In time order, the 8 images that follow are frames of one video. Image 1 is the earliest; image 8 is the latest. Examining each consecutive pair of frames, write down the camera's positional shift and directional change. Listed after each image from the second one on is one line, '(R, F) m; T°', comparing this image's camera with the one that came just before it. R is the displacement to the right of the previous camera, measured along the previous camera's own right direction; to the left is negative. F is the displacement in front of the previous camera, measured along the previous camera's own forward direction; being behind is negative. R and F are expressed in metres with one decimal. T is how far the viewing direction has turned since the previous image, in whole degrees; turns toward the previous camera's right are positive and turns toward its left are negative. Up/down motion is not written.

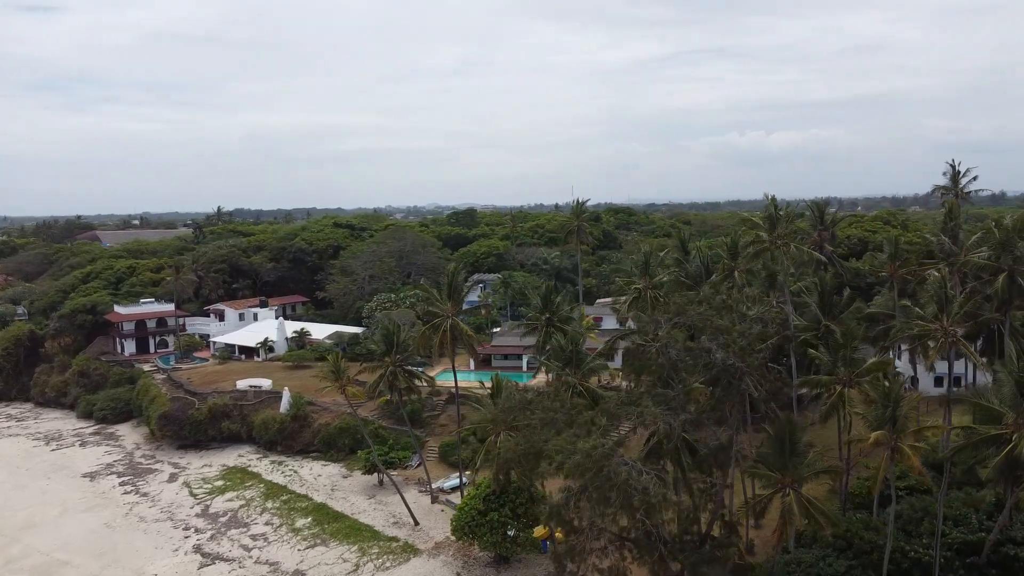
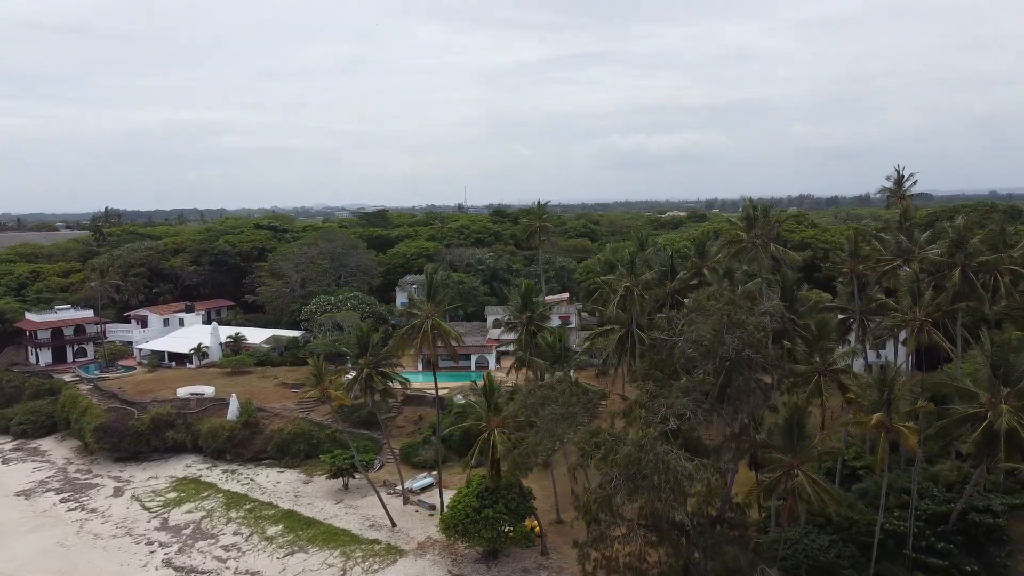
(-3.0, -0.3) m; +8°
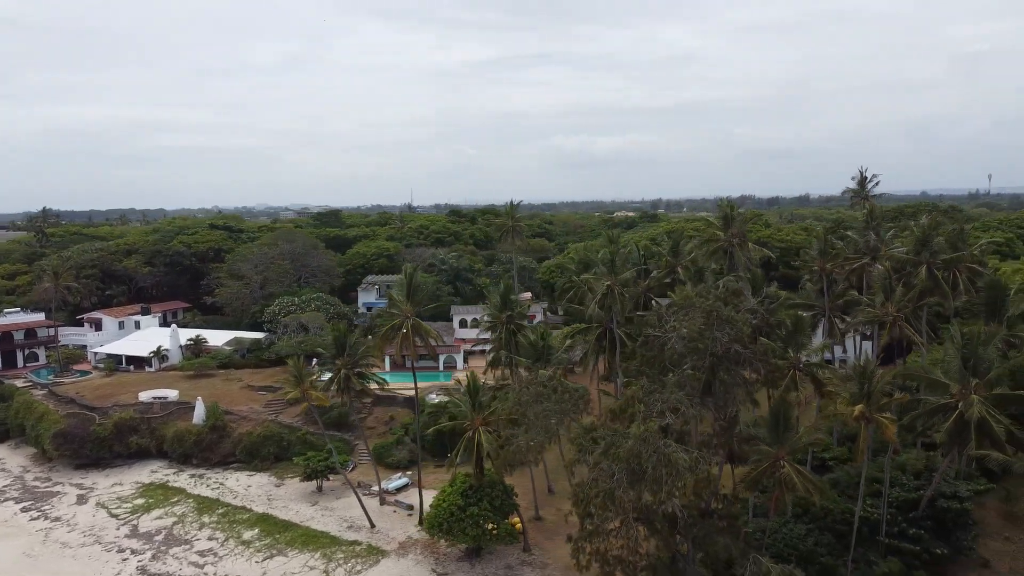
(-1.1, -0.2) m; +4°
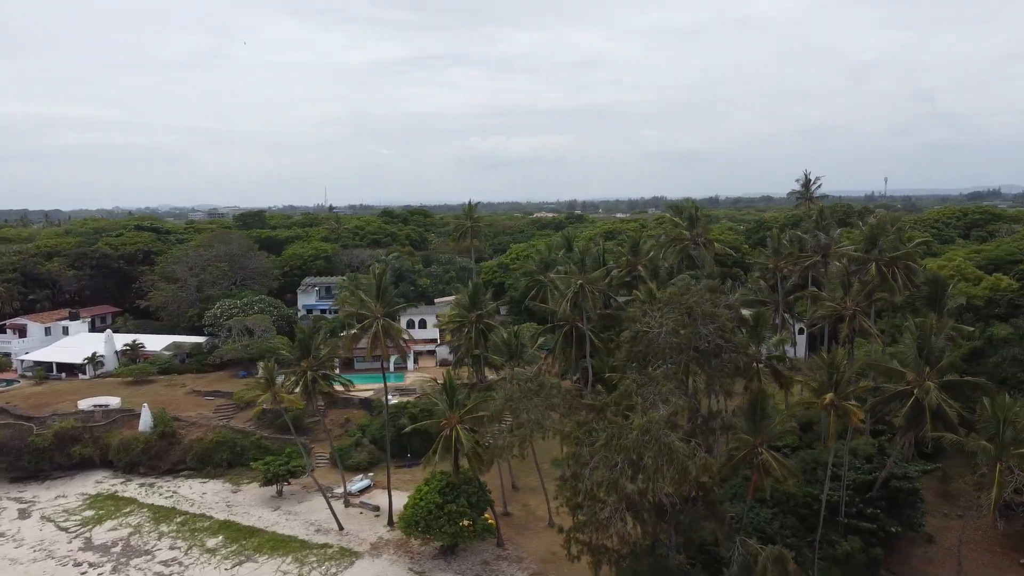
(-1.8, -0.3) m; +6°
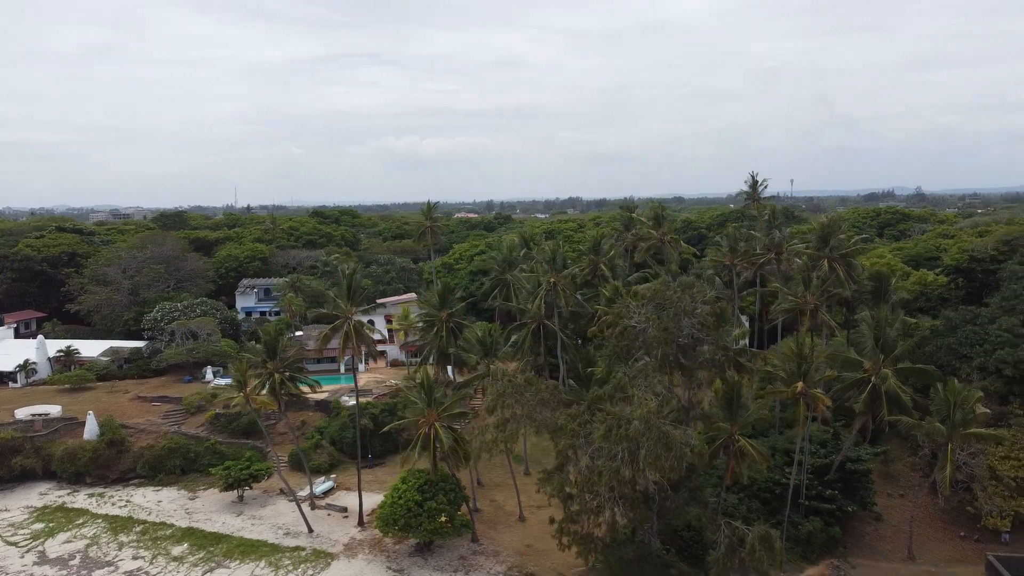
(-1.9, -0.4) m; +6°
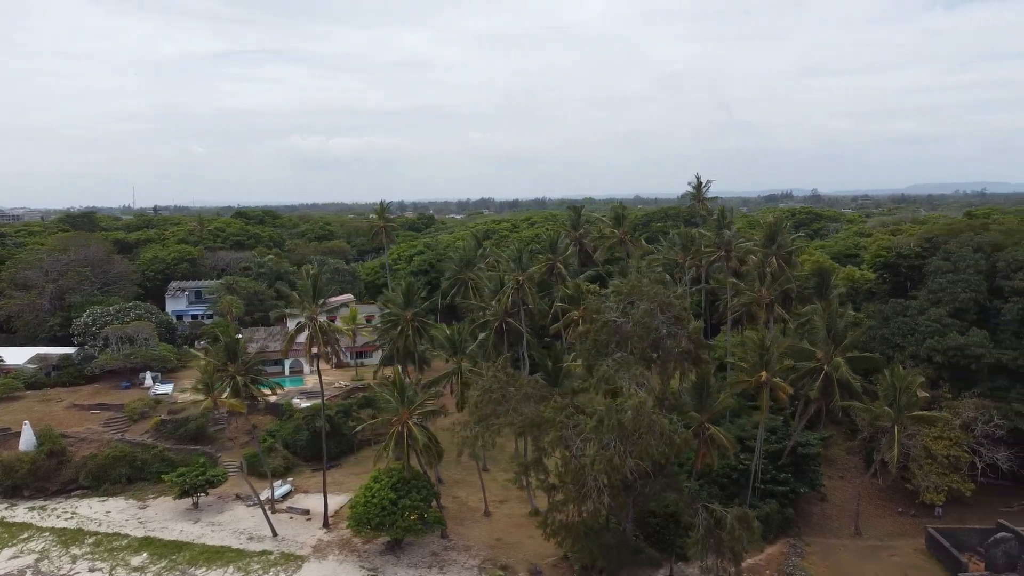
(-1.9, -0.4) m; +6°
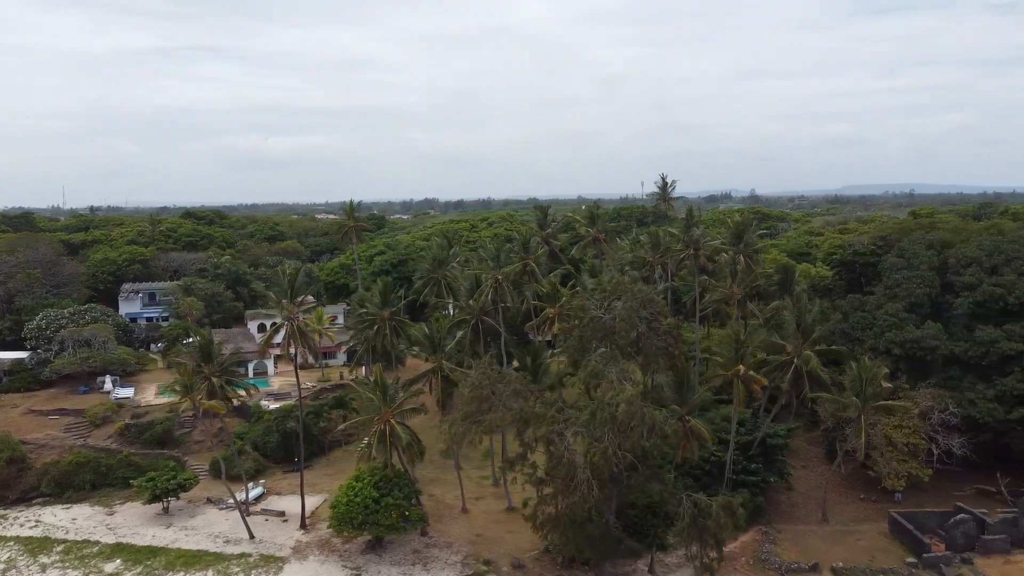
(-1.2, -0.3) m; +4°
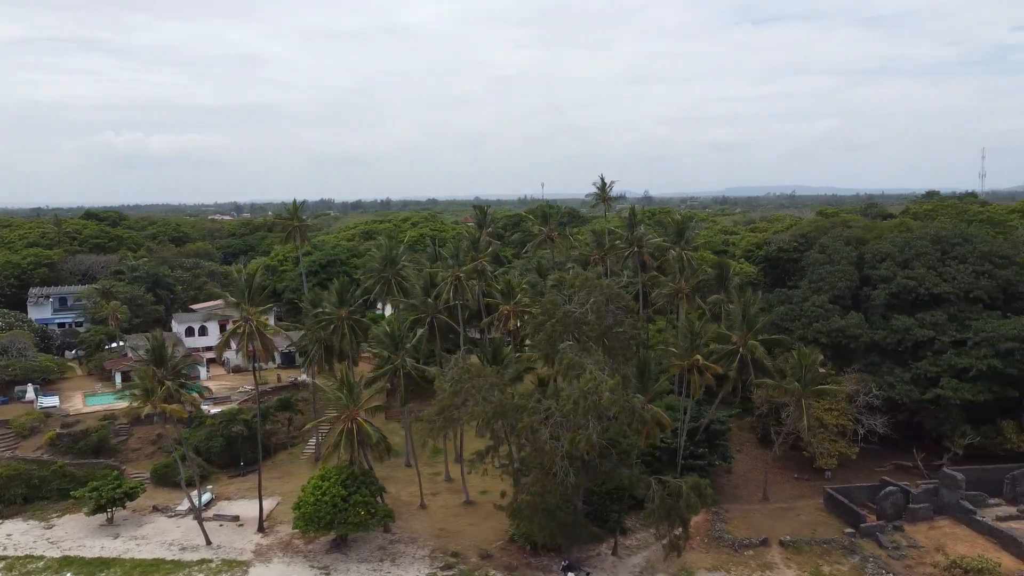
(-2.2, -0.5) m; +7°
